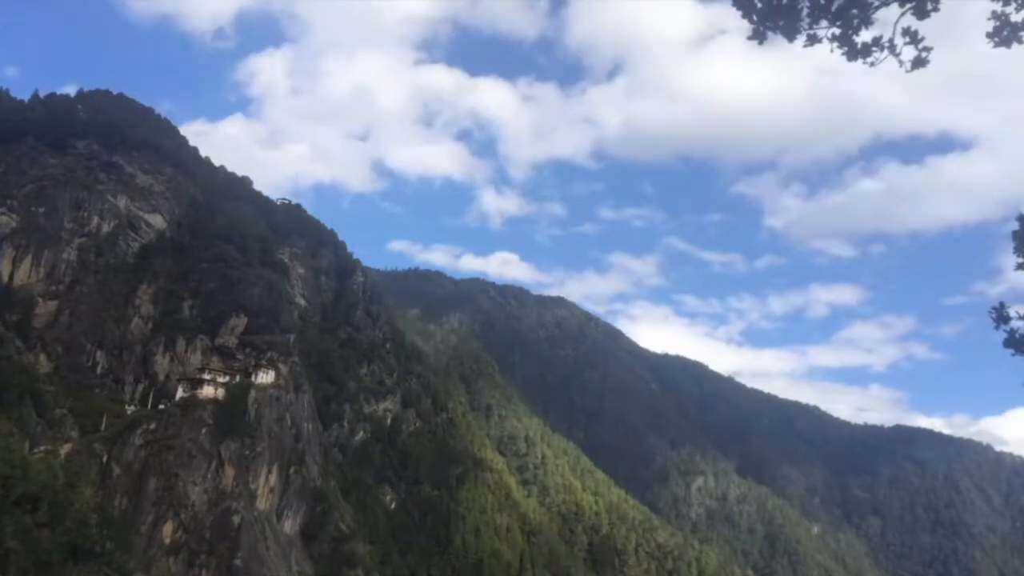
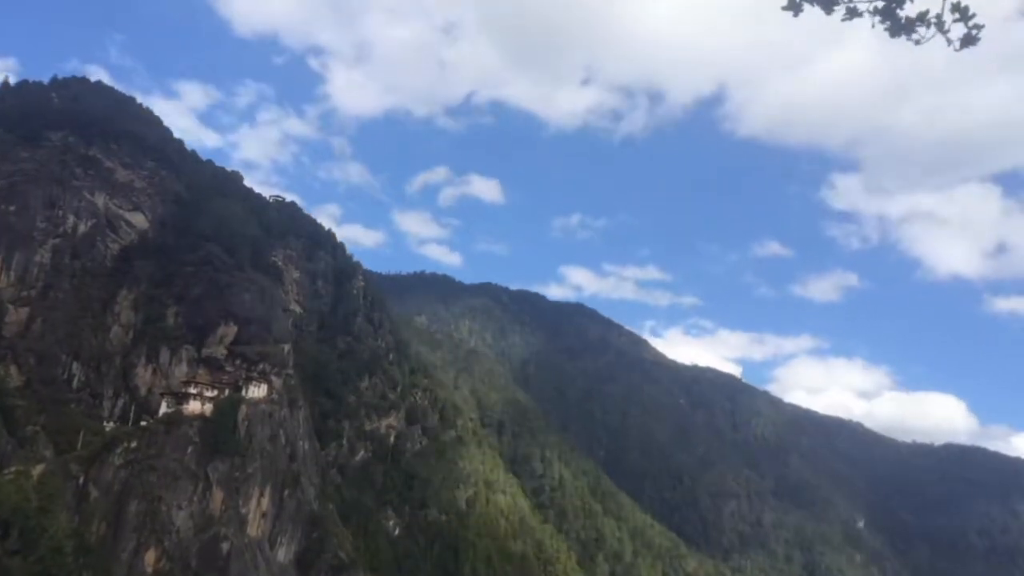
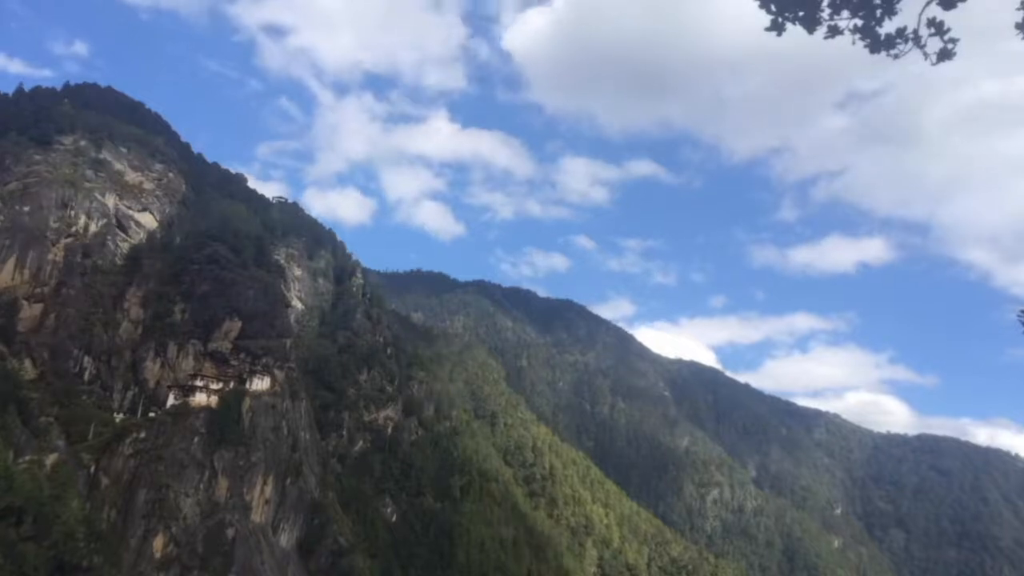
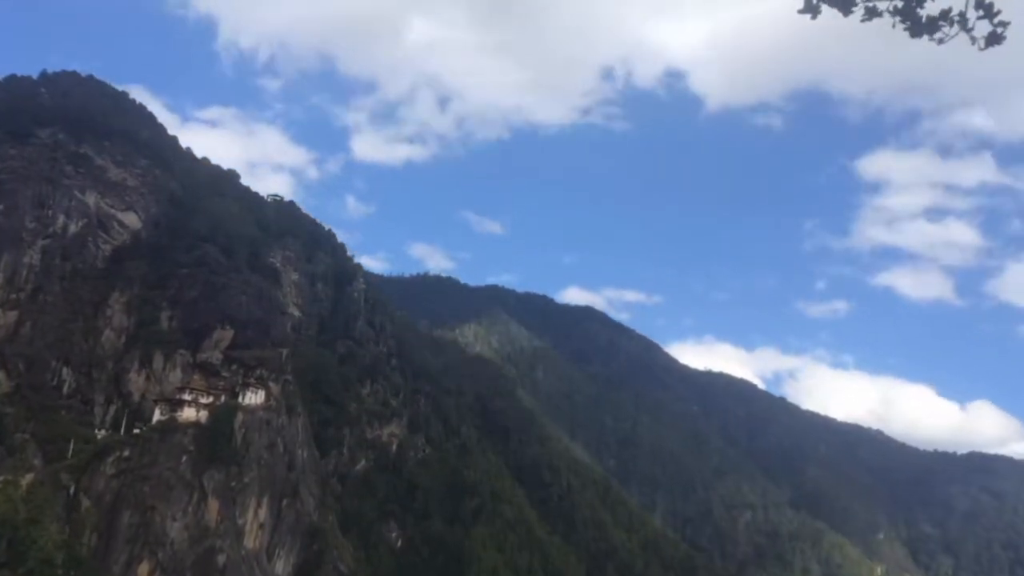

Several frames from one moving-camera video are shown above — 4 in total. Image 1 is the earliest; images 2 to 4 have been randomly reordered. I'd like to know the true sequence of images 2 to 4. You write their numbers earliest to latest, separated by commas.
3, 2, 4
